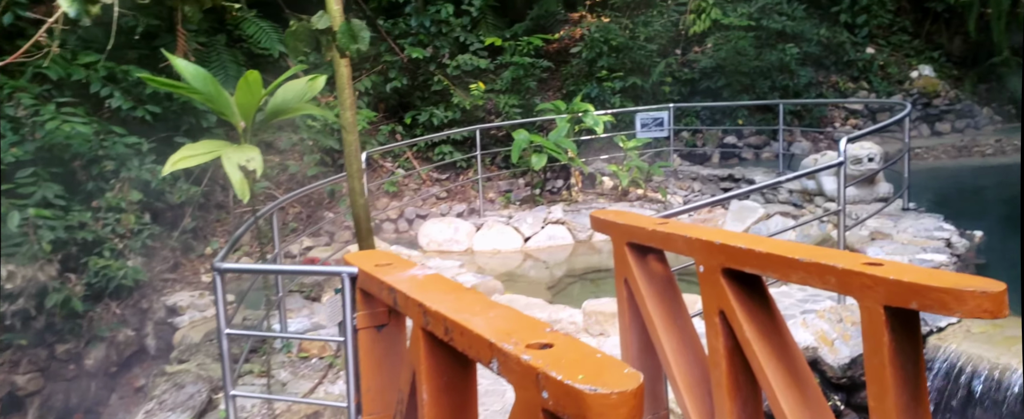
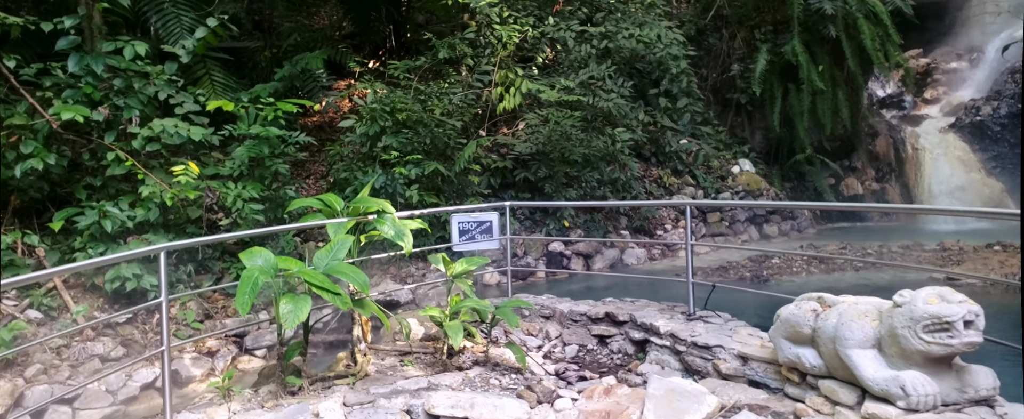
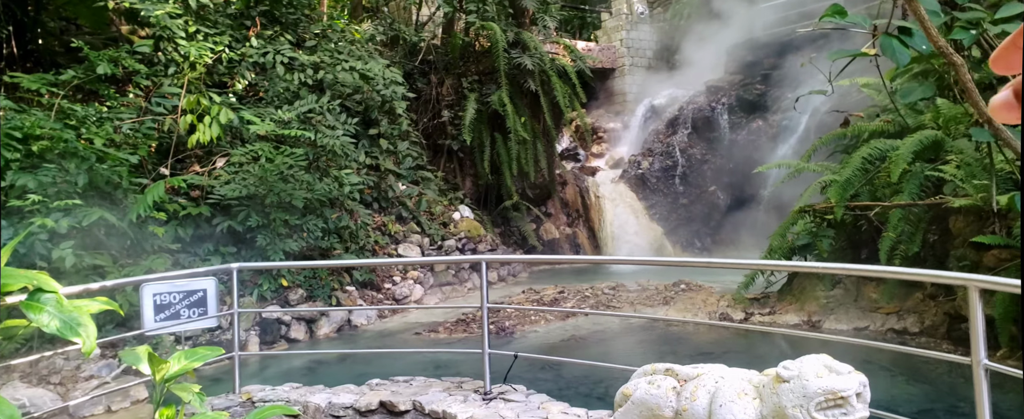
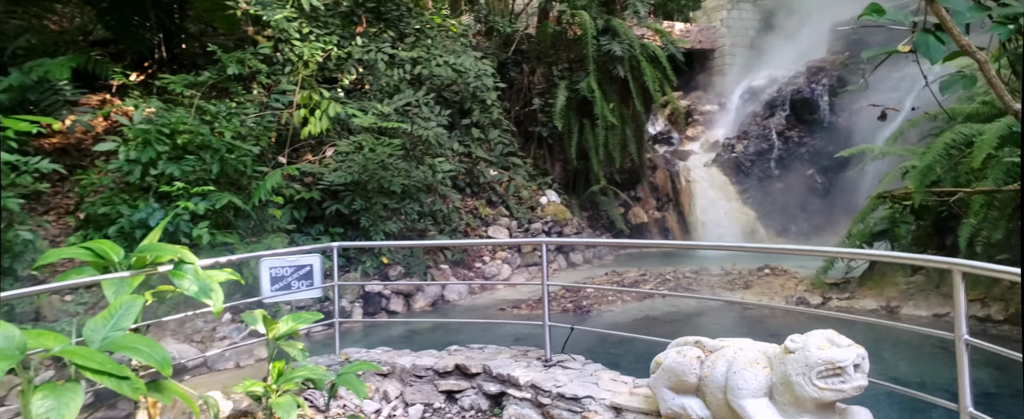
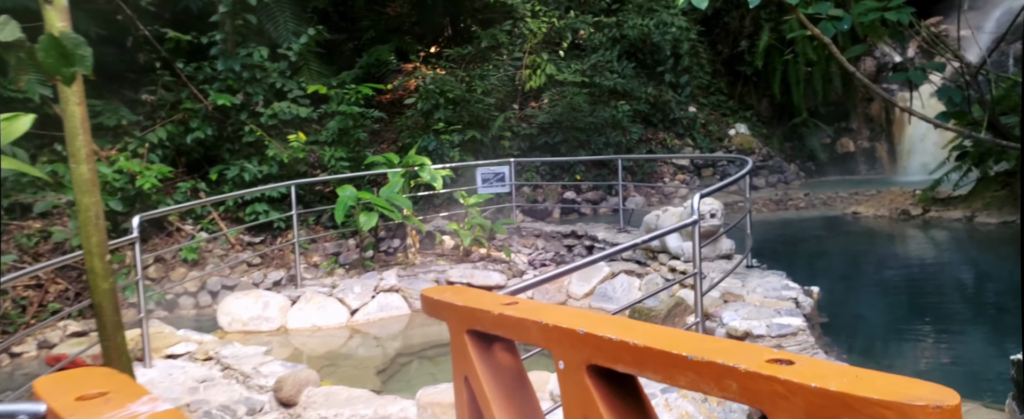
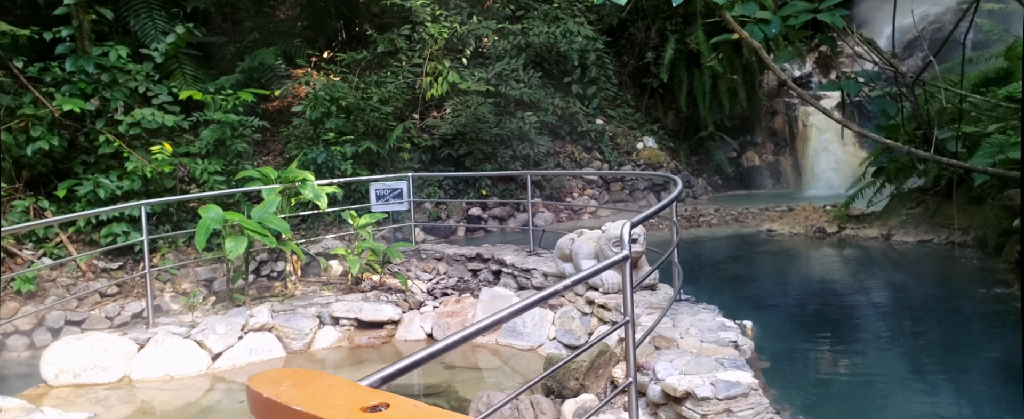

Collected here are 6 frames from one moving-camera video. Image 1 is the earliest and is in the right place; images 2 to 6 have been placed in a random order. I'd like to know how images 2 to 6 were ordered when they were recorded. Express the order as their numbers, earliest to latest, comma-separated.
5, 6, 2, 4, 3
